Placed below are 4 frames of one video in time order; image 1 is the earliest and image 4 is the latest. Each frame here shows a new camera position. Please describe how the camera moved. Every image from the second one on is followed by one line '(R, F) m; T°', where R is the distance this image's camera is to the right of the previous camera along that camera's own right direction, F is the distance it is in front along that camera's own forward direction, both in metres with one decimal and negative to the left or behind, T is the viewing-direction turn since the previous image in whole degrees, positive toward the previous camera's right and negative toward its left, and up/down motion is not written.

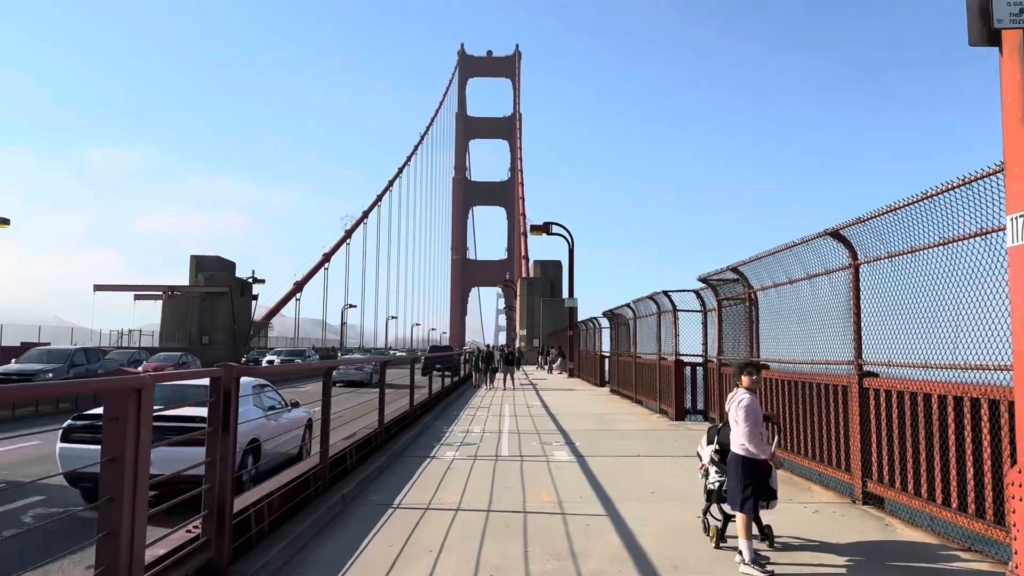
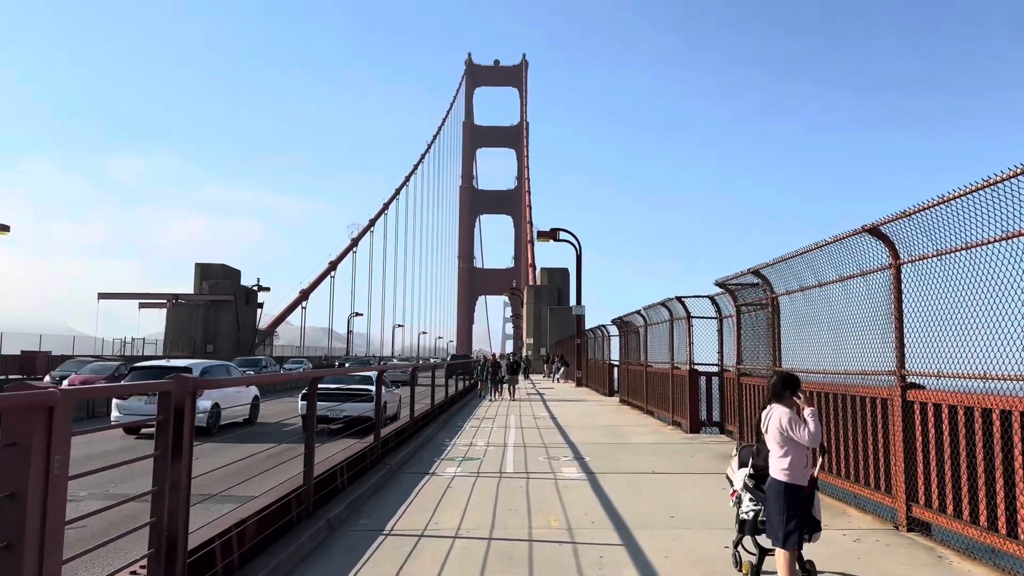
(0.0, +0.6) m; -1°
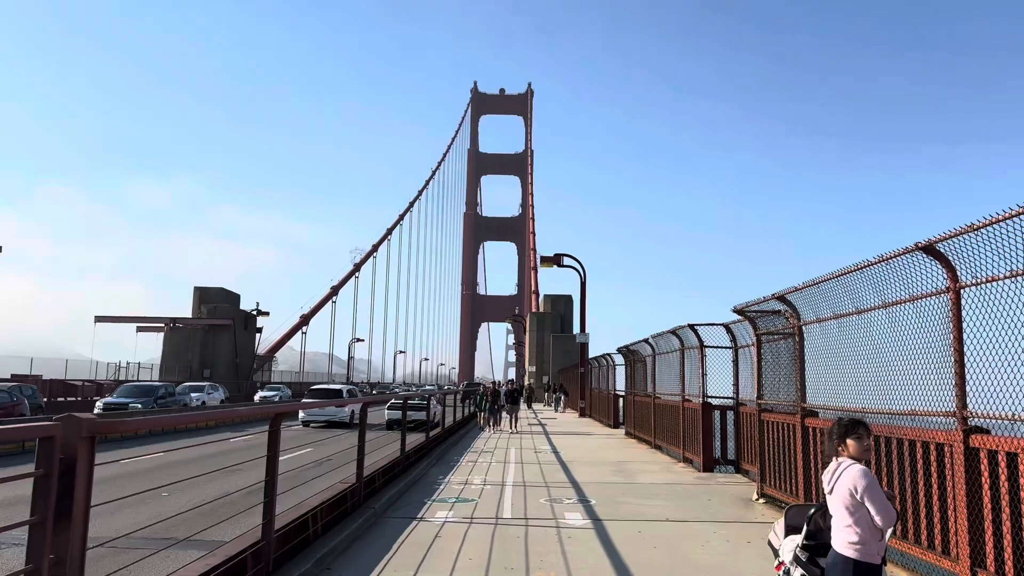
(0.0, +0.8) m; 0°
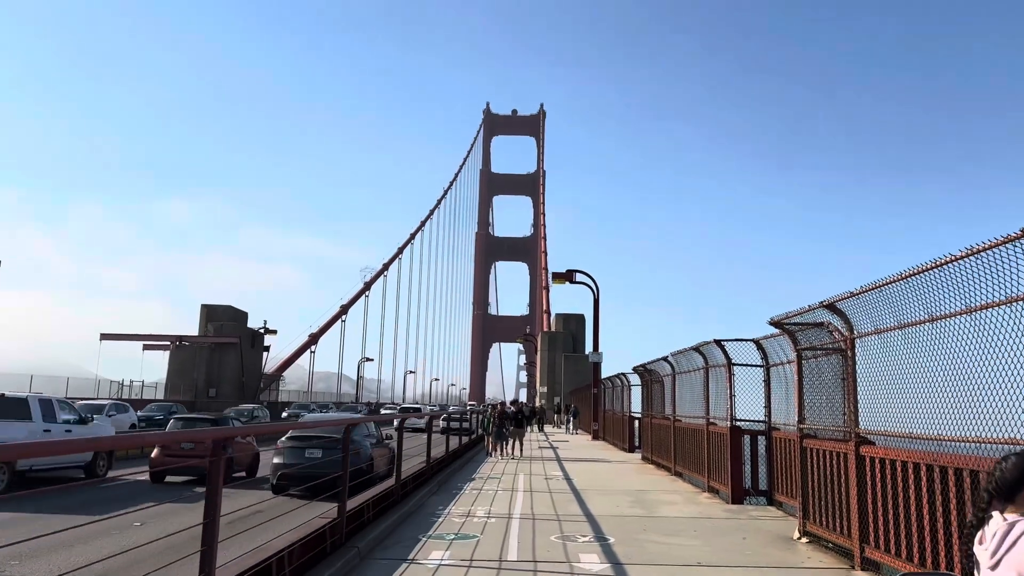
(0.0, +1.1) m; -1°
